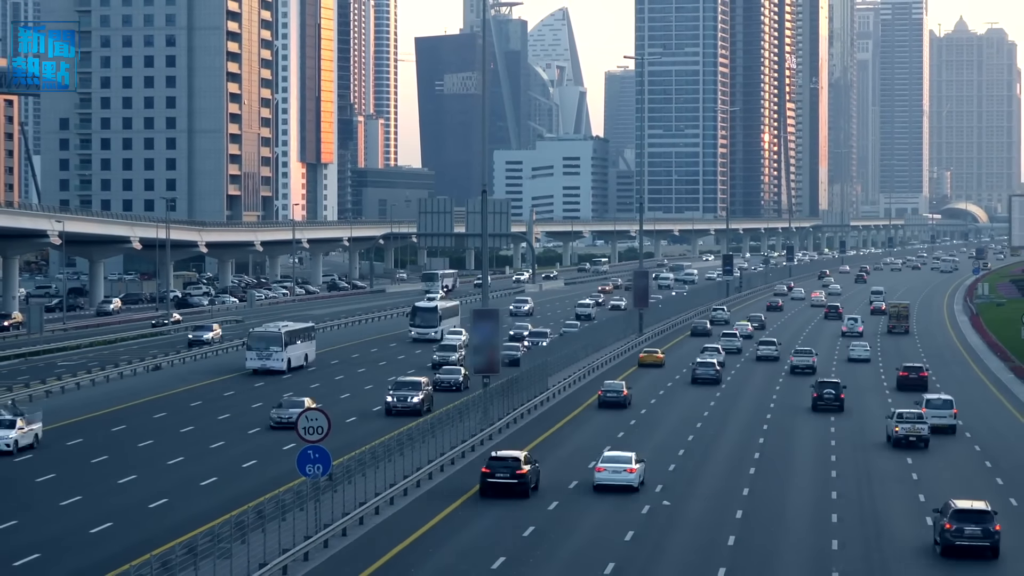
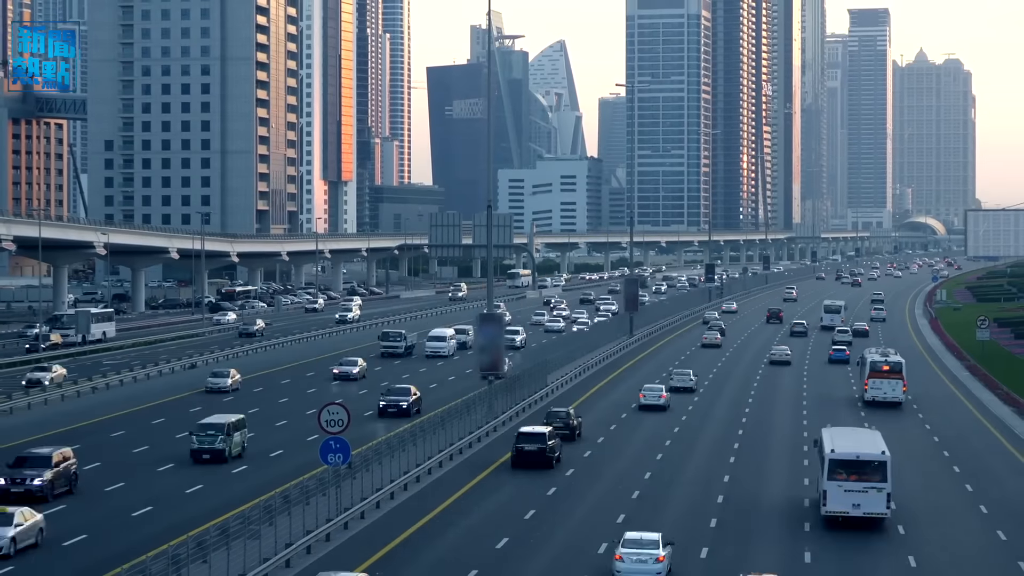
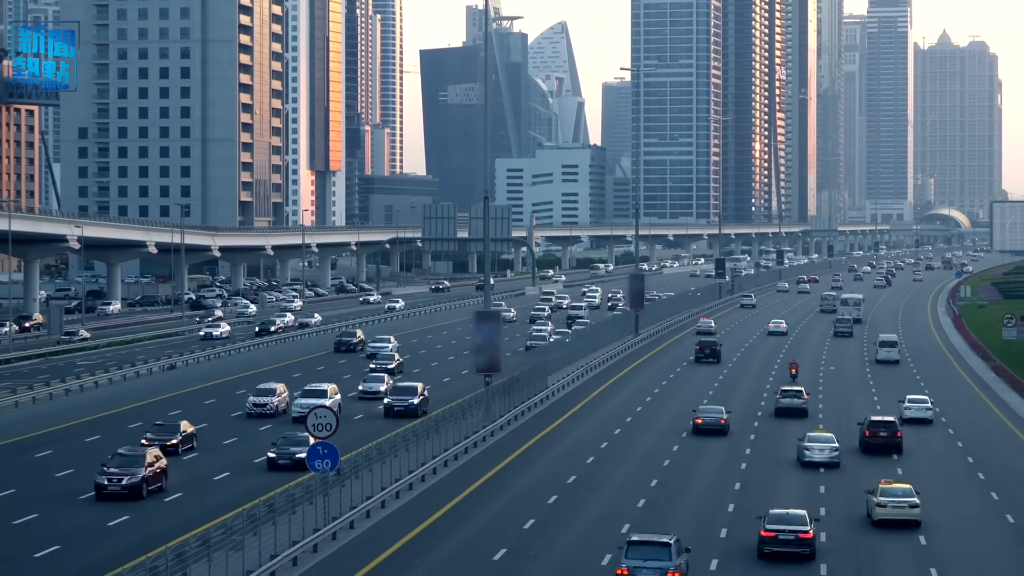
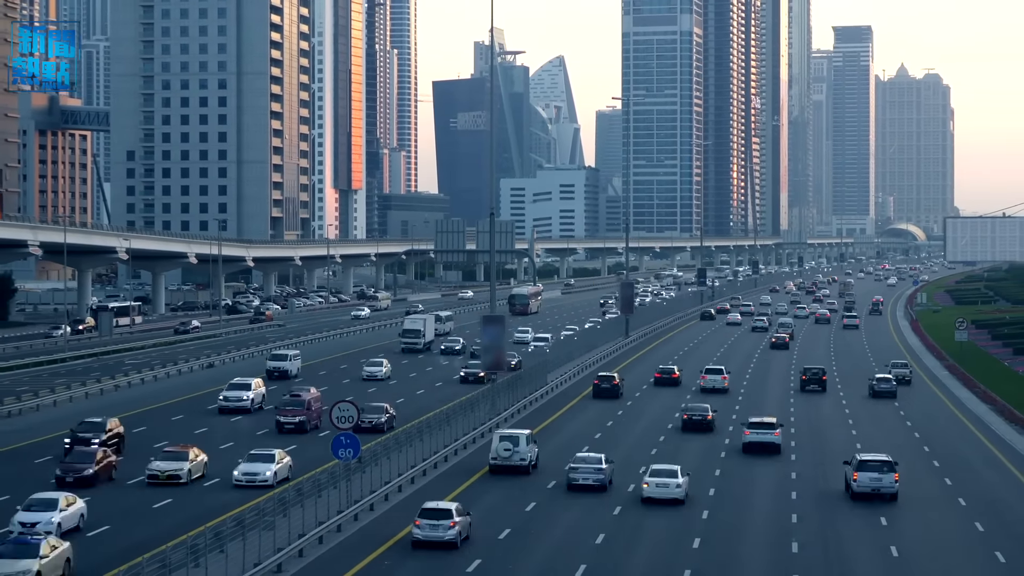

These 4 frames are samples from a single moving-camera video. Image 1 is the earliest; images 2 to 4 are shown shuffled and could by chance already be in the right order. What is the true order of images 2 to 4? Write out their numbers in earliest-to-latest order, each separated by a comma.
3, 2, 4
